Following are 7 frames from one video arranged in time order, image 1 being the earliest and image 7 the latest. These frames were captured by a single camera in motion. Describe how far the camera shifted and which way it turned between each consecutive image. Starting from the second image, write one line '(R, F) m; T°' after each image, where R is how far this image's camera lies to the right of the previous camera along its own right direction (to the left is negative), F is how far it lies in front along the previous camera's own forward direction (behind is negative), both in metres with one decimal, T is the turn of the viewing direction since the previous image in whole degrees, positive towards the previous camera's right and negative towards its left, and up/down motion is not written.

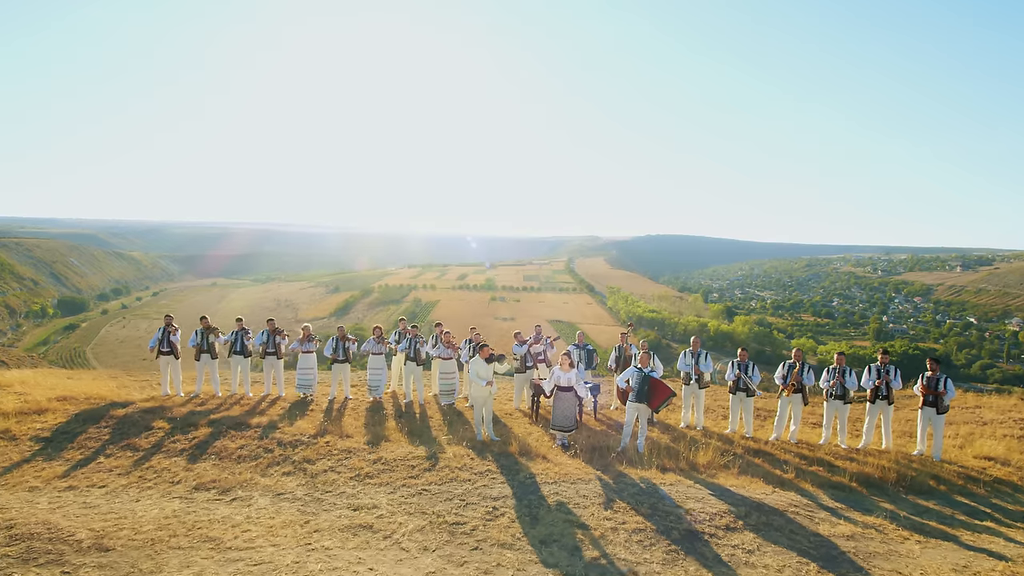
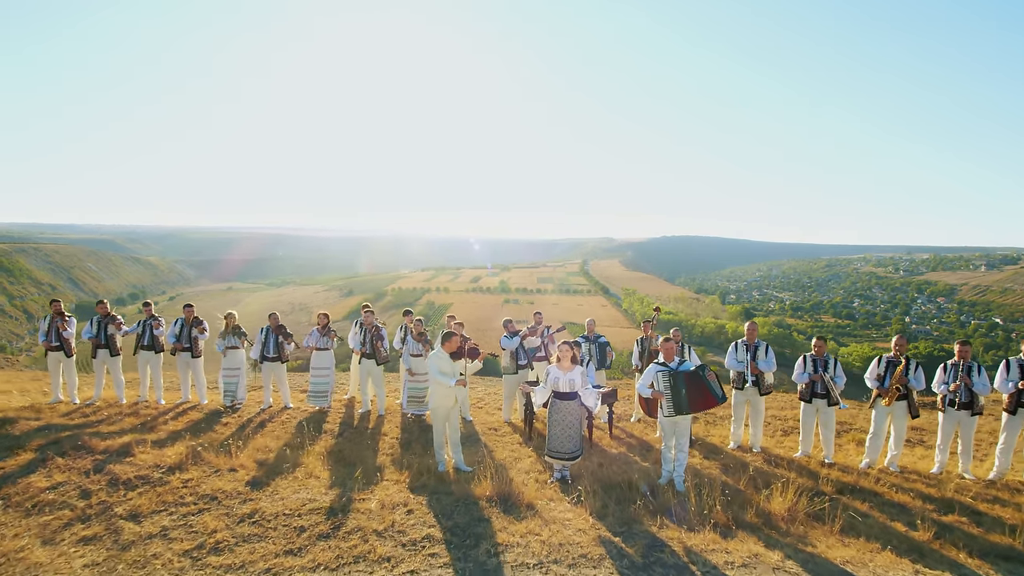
(+0.6, +3.8) m; -2°
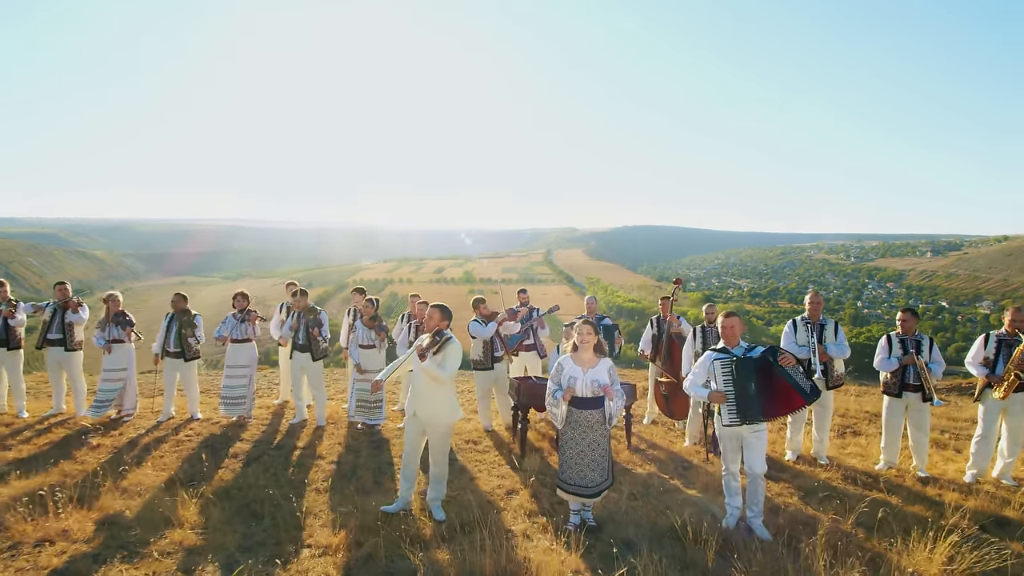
(-0.3, +2.7) m; +3°
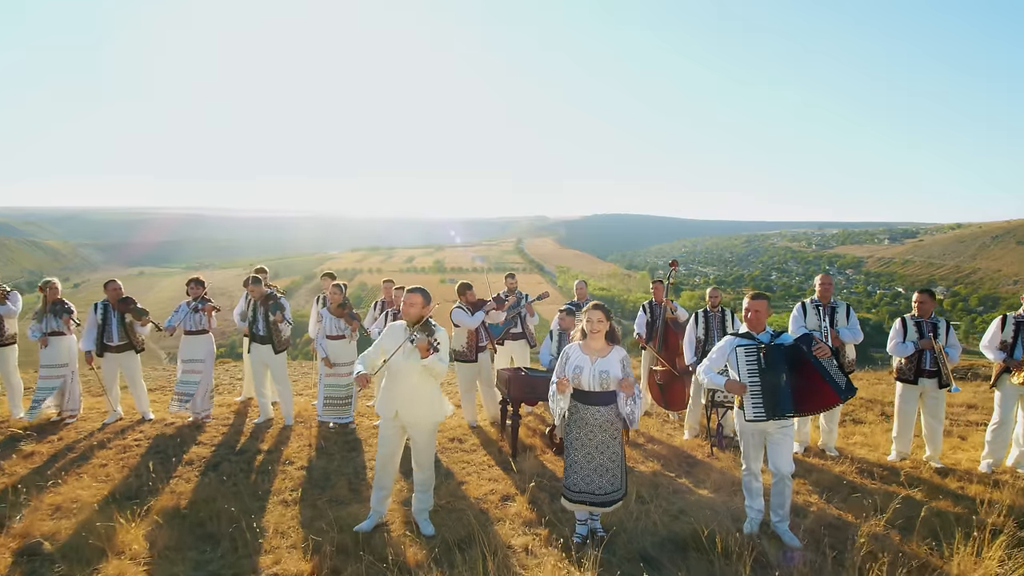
(-0.2, +0.7) m; +3°
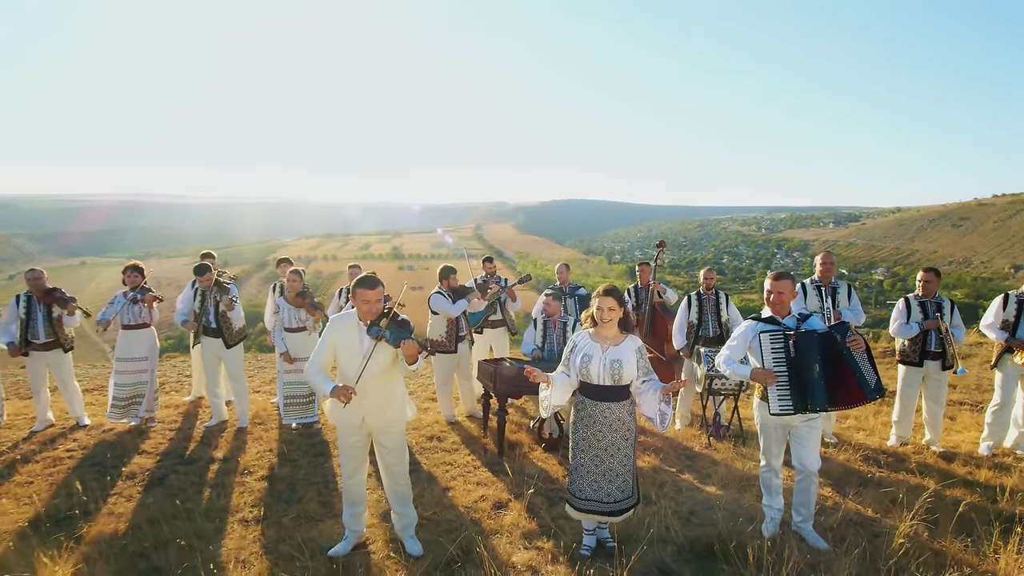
(-0.3, +0.6) m; +4°
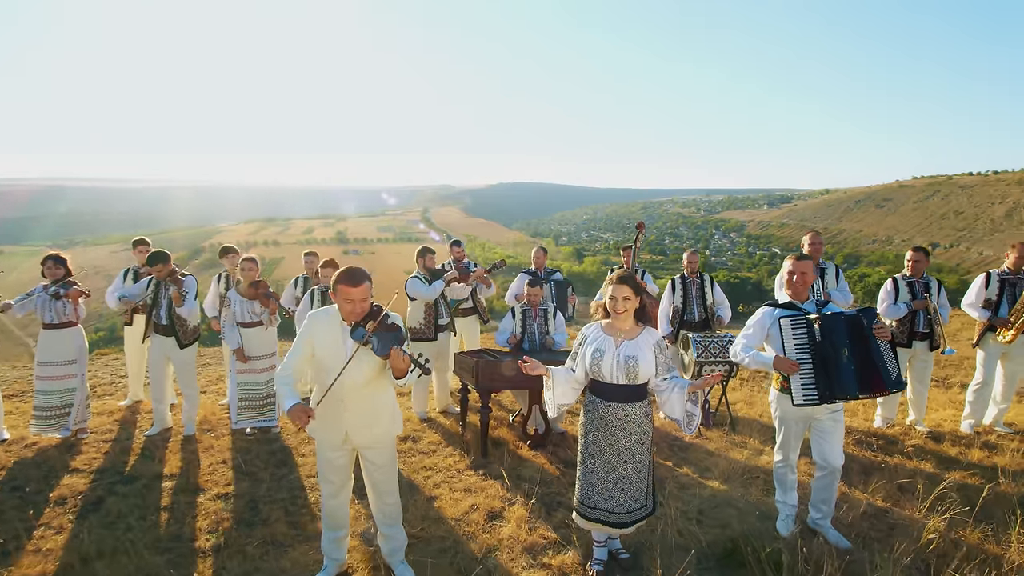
(-0.3, +0.5) m; +5°
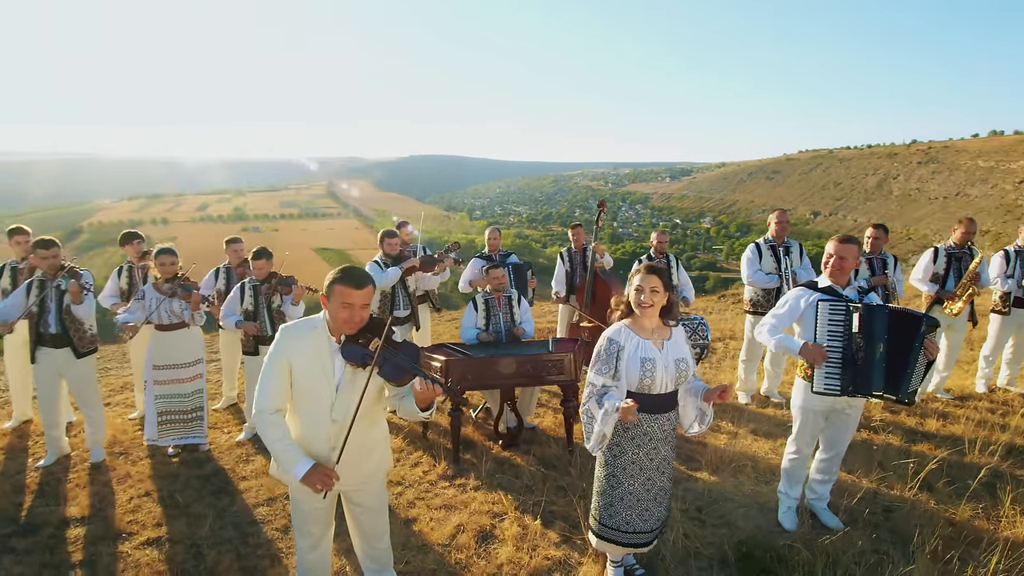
(-0.5, +0.6) m; +8°
